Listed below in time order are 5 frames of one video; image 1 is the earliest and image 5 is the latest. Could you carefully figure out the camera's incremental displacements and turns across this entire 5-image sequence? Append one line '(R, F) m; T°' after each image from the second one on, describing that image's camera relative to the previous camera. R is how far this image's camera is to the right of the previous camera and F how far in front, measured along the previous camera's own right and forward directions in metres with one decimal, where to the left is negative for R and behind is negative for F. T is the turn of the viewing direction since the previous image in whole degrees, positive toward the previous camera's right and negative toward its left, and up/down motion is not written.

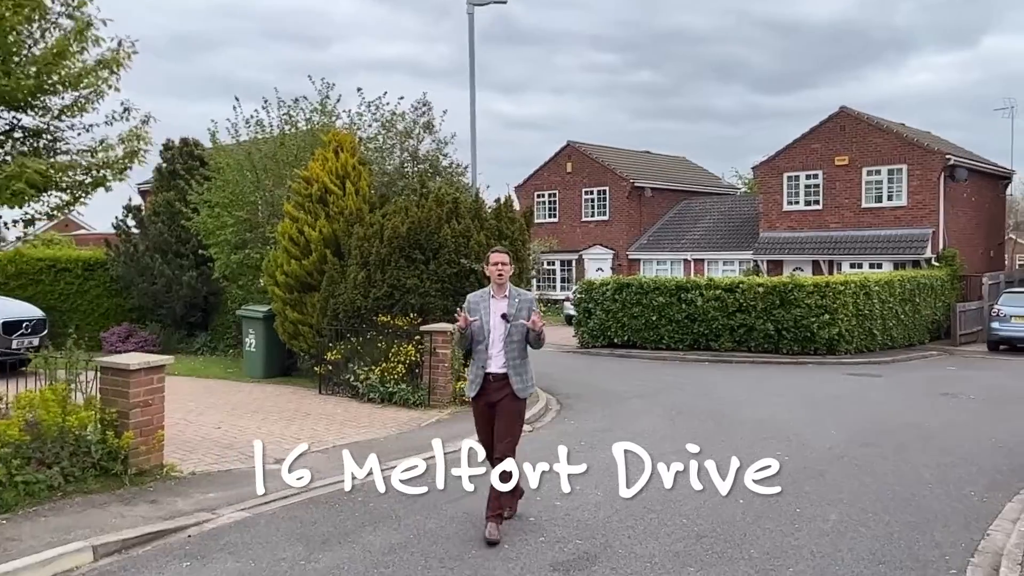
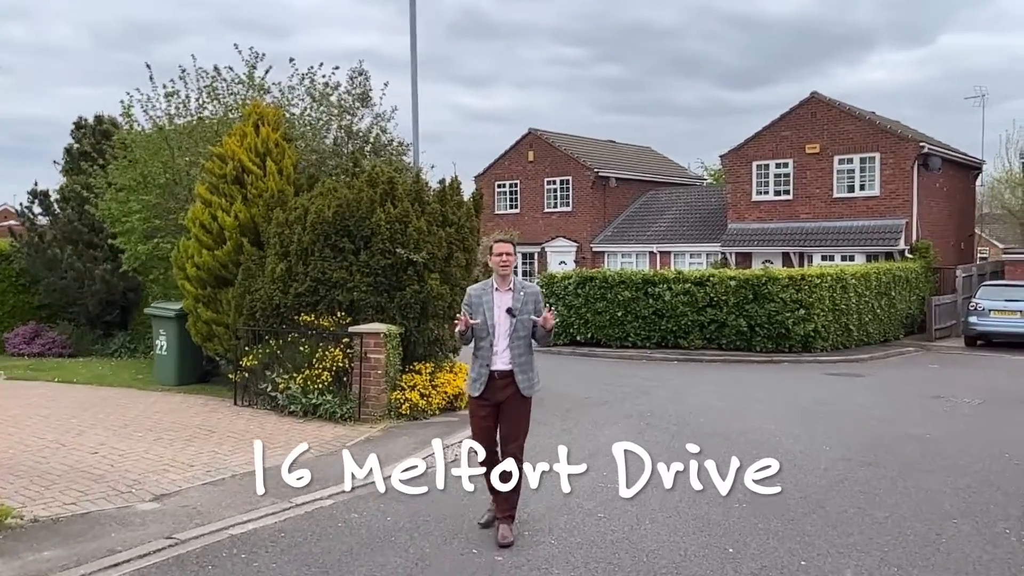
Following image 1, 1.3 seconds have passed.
(+0.3, +1.6) m; +2°
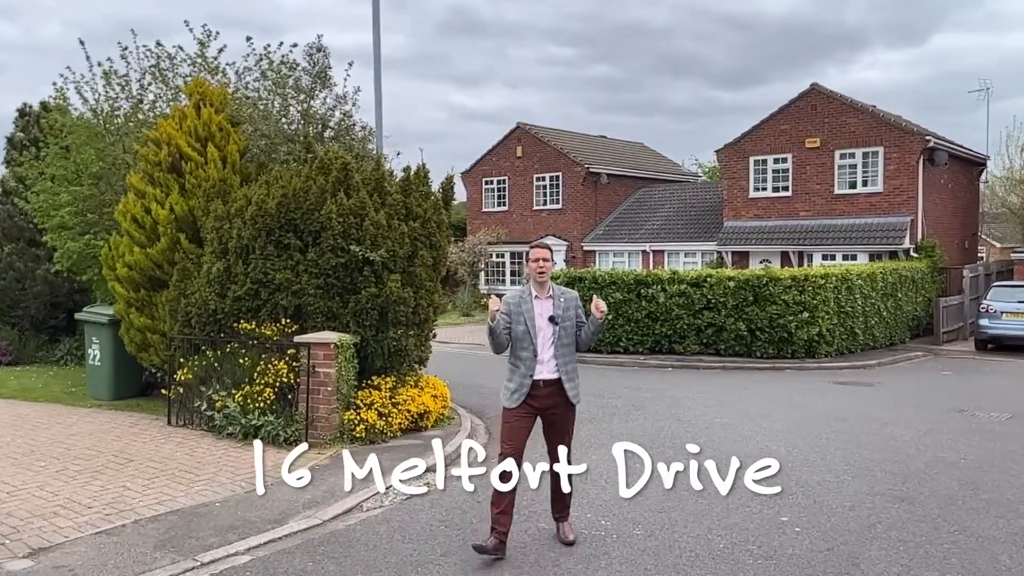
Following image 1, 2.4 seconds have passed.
(+0.2, +1.3) m; 0°
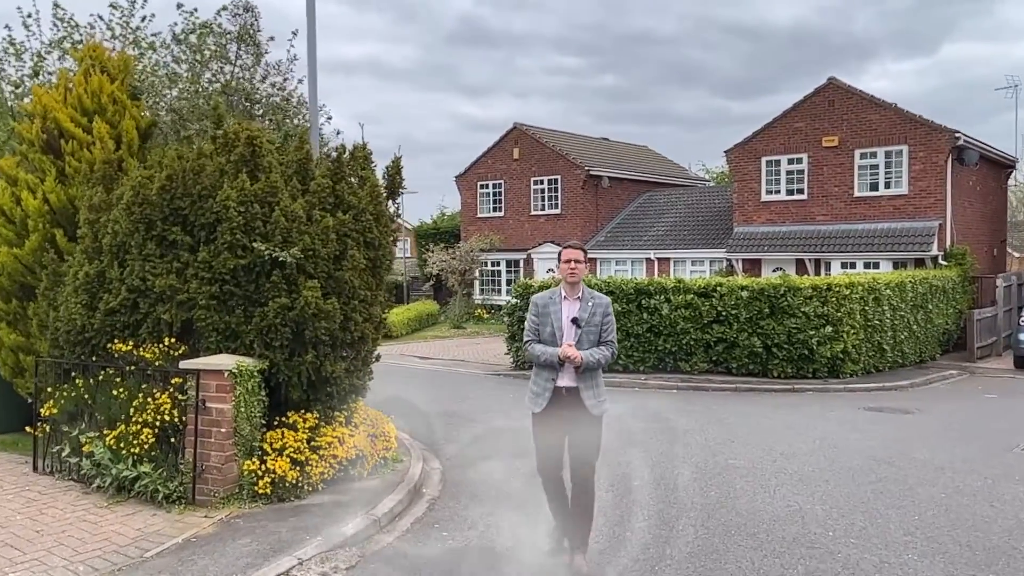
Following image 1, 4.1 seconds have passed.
(+0.4, +2.0) m; -1°
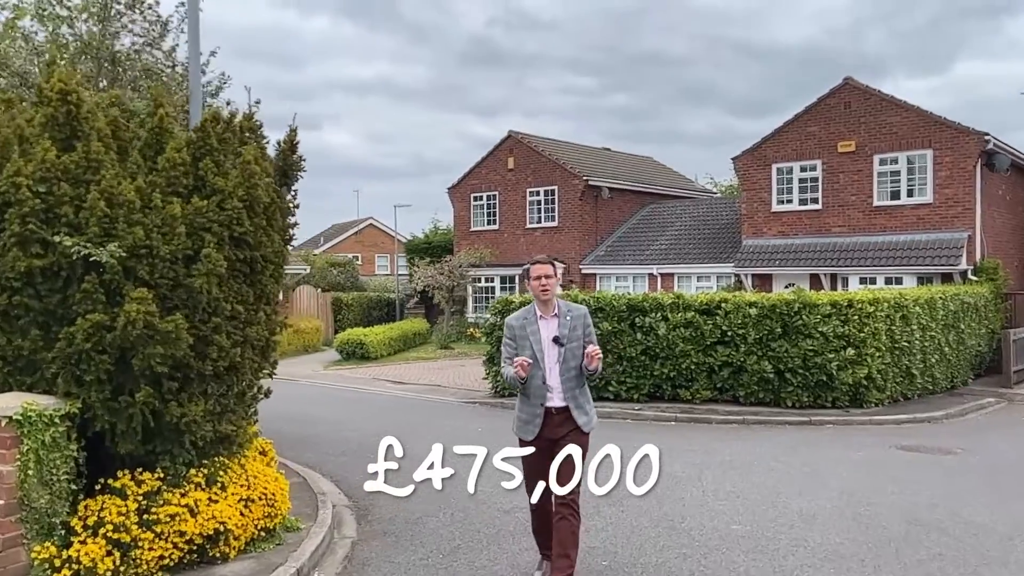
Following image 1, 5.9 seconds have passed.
(+0.6, +1.9) m; -1°
